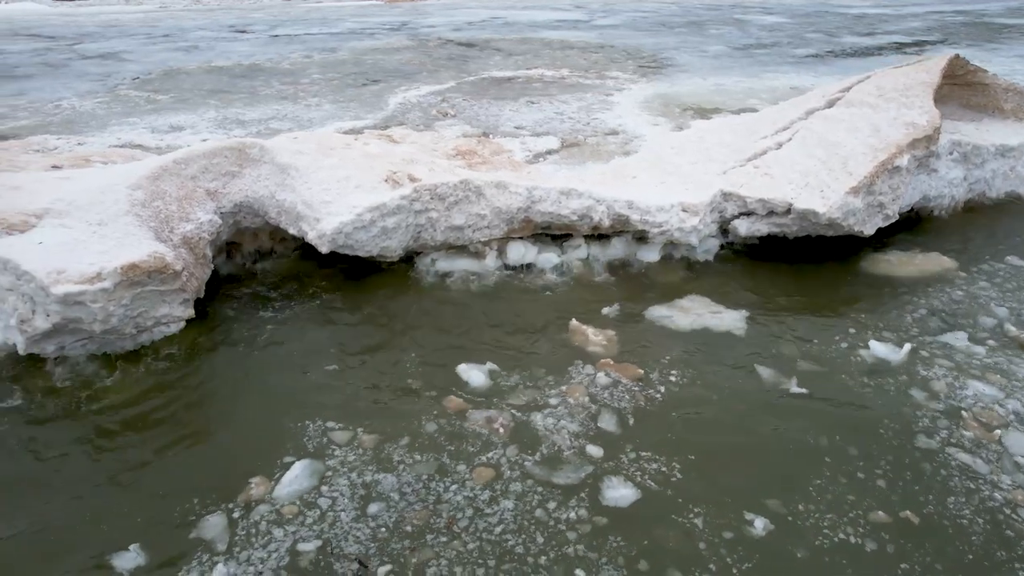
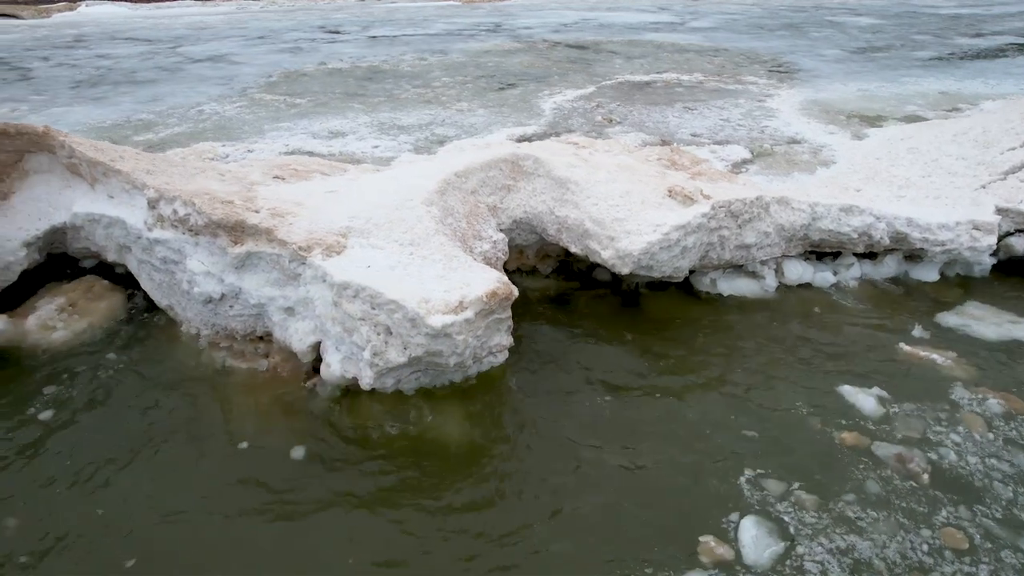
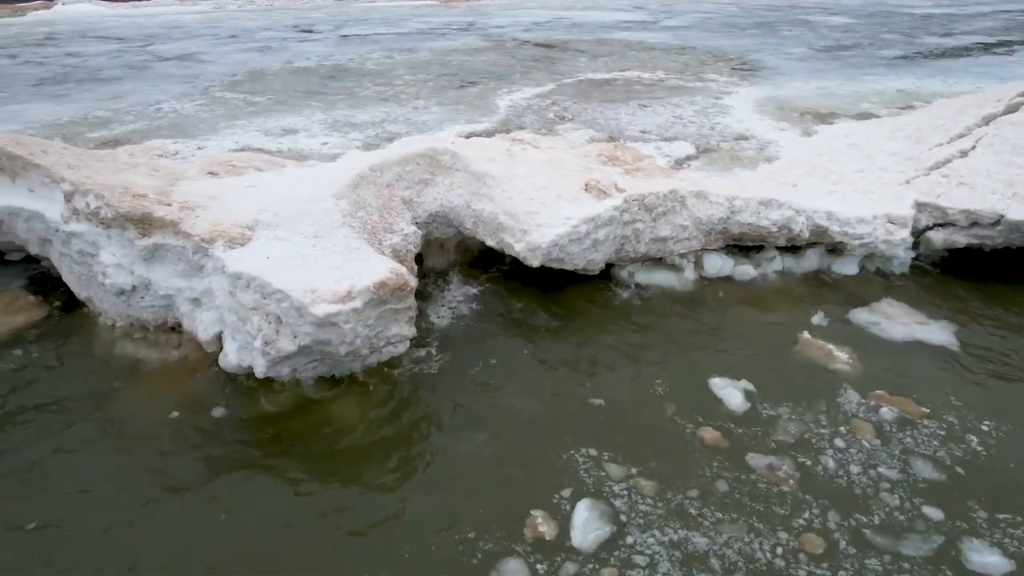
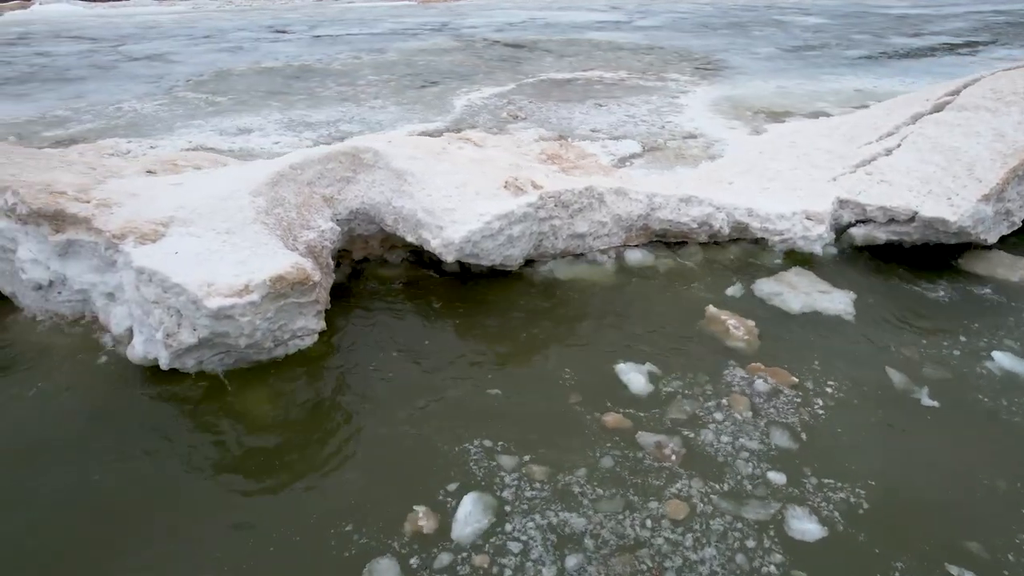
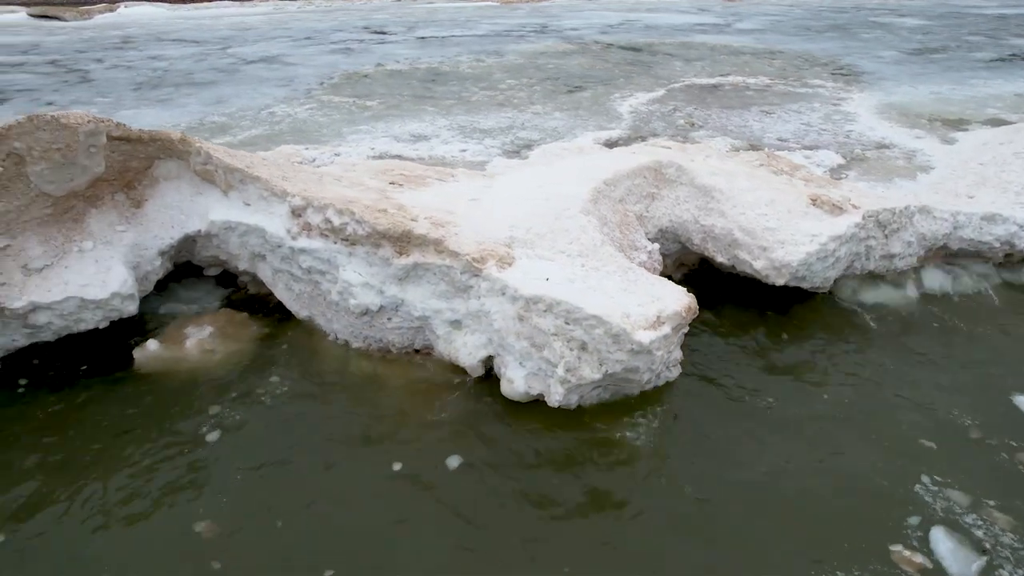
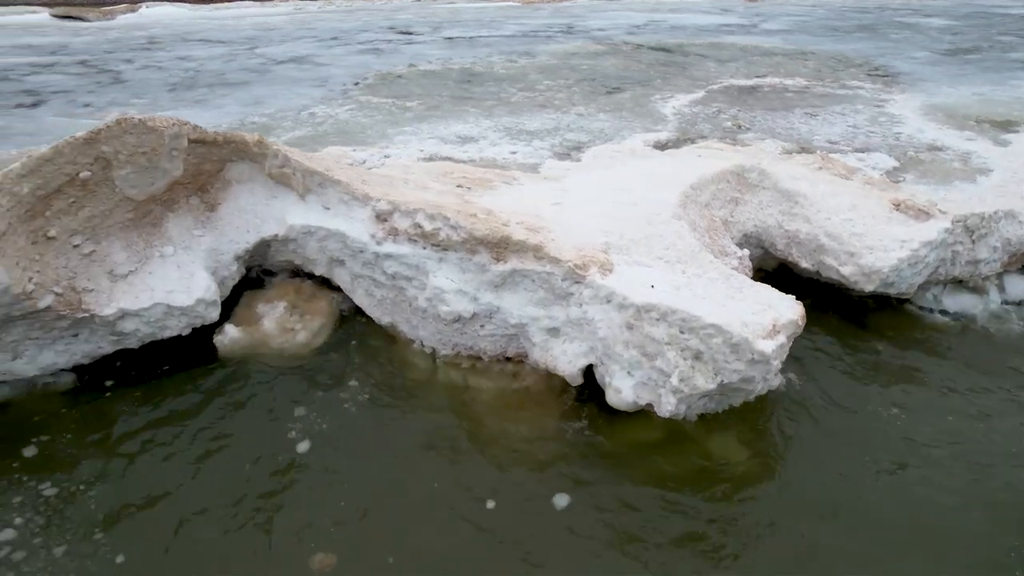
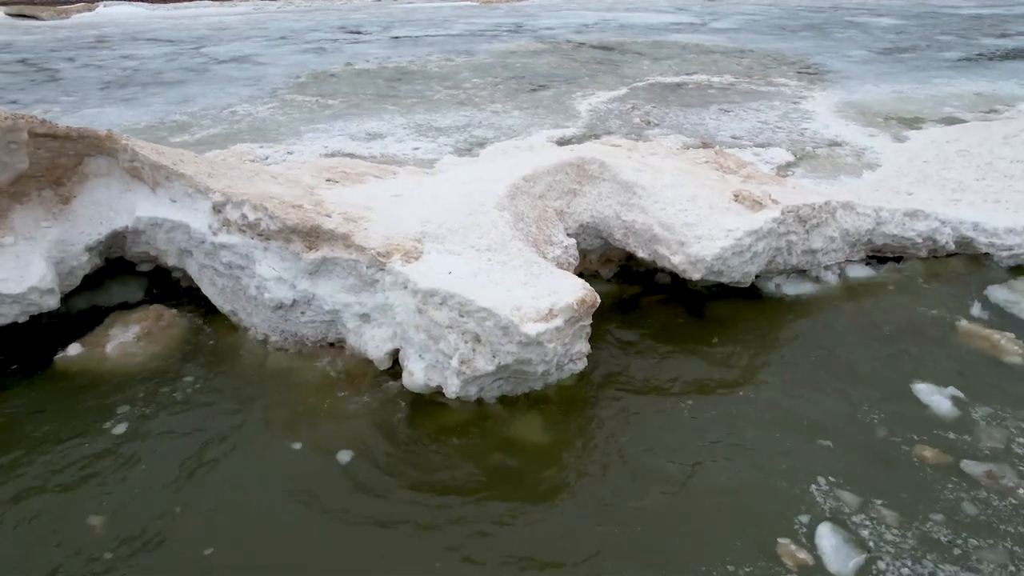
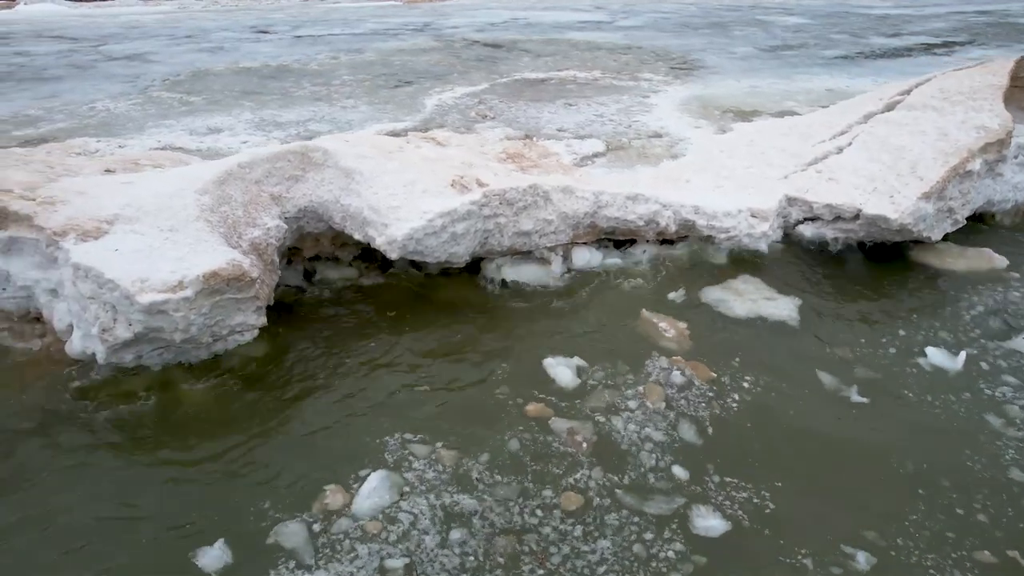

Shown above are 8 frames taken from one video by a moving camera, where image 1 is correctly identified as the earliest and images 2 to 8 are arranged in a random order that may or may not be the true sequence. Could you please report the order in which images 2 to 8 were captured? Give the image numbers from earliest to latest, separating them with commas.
8, 4, 3, 2, 7, 5, 6
